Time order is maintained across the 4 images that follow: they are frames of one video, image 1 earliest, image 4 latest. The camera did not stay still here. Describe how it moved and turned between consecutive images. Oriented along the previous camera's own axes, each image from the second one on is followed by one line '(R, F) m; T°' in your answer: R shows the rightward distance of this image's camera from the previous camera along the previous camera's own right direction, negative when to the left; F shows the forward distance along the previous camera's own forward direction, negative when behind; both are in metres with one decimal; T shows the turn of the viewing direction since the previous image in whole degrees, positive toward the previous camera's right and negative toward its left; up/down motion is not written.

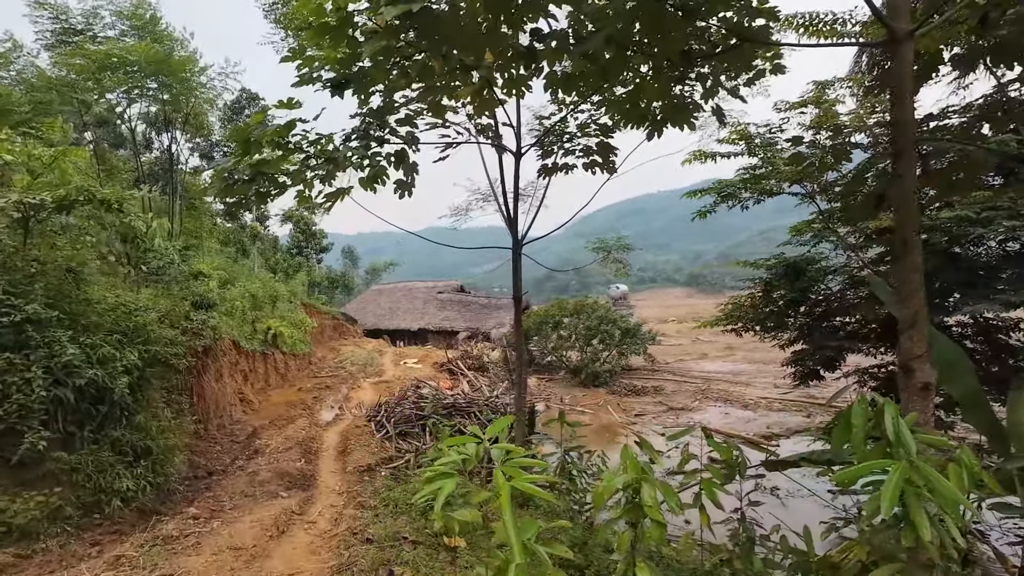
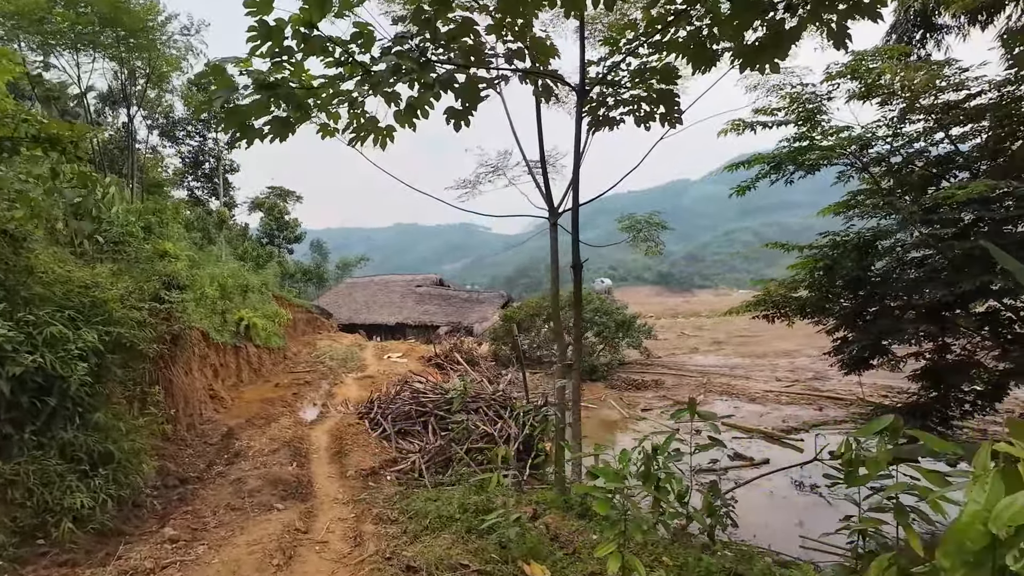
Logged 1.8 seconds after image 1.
(-0.6, +0.8) m; +3°
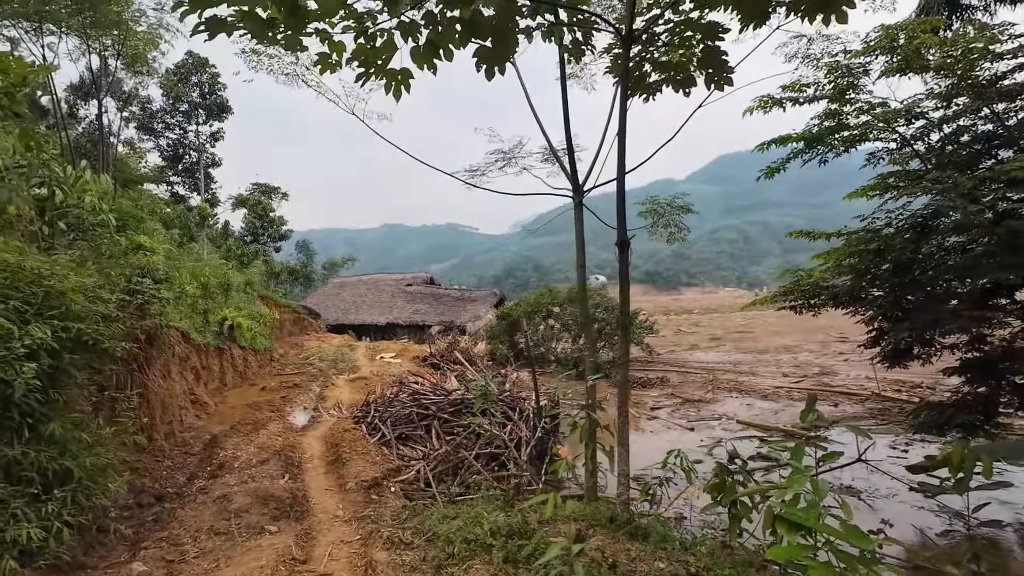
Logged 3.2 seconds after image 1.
(-0.3, +0.5) m; +1°
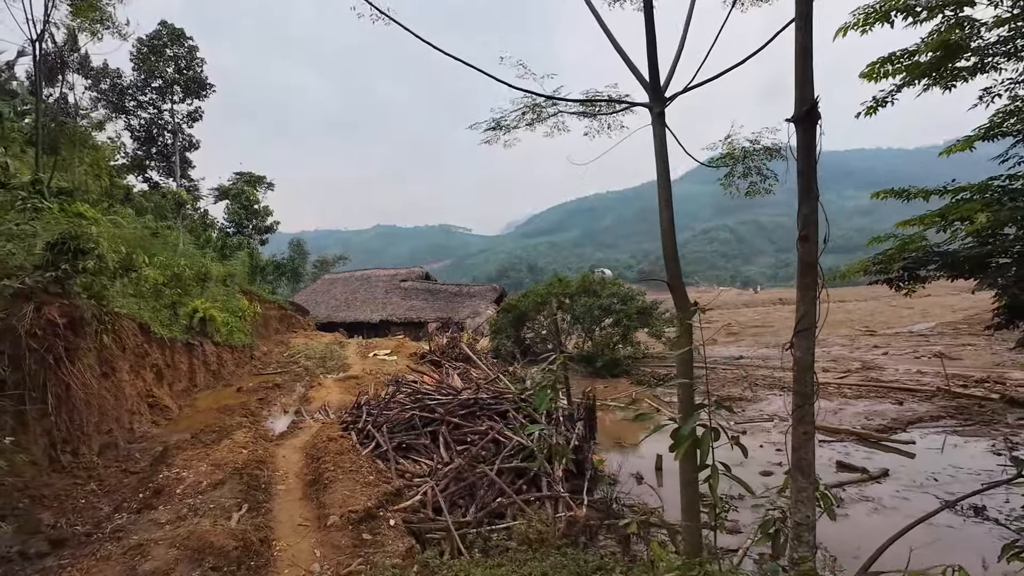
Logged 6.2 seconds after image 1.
(-0.3, +1.3) m; +1°
